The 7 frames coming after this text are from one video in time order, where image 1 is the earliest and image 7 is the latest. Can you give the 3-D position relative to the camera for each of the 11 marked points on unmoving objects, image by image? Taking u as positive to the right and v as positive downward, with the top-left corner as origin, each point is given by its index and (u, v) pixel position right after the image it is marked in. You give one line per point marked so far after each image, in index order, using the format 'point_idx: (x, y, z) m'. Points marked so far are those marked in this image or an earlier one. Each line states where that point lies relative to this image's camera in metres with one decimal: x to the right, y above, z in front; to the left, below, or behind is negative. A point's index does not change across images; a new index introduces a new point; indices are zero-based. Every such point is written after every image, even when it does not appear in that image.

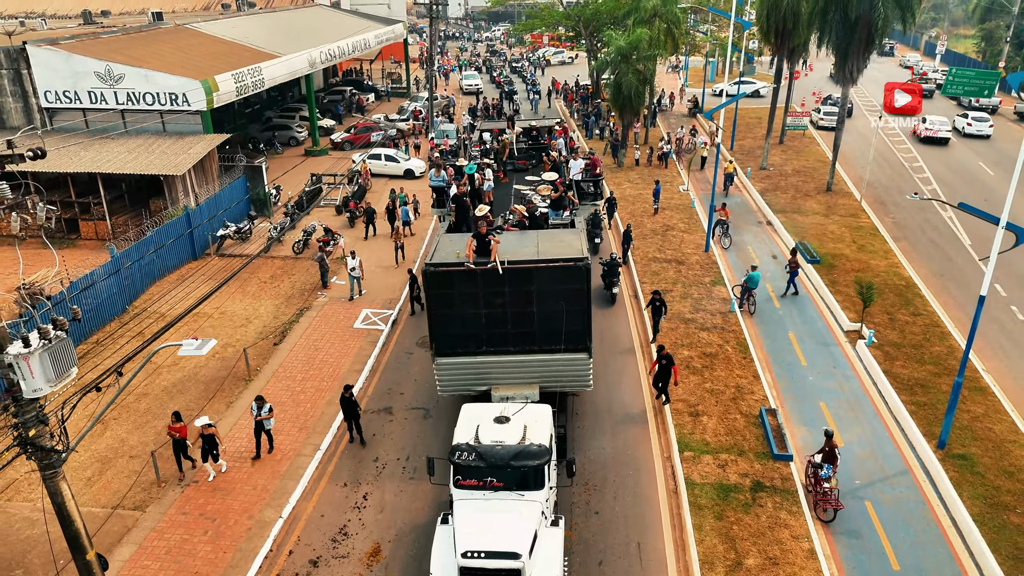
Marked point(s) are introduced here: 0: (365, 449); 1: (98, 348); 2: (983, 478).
0: (-3.3, -3.6, +15.8) m
1: (-11.3, -1.7, +19.3) m
2: (+10.6, -4.3, +15.8) m
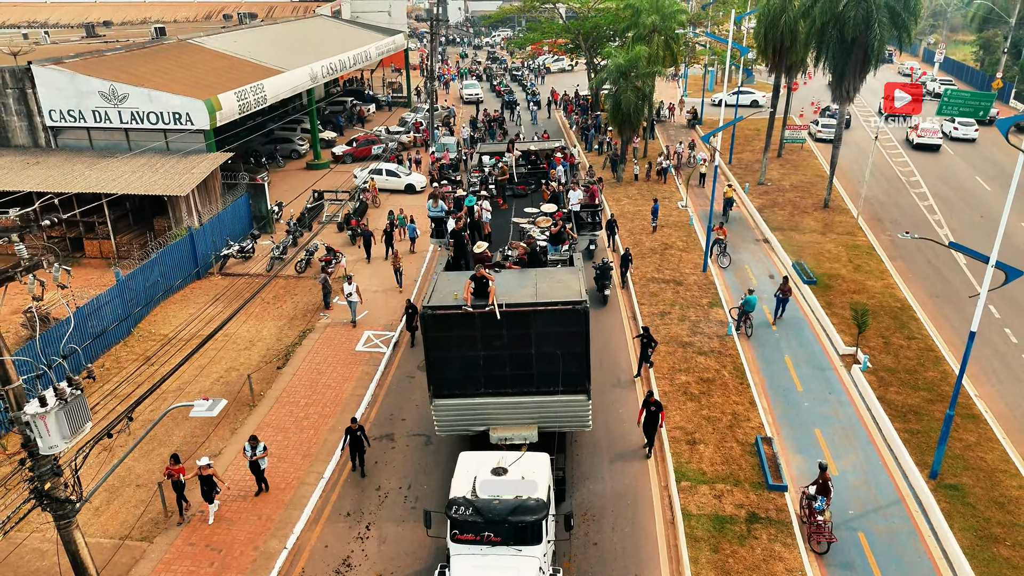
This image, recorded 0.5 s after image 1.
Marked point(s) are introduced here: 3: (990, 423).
0: (-3.3, -4.3, +16.1) m
1: (-11.3, -2.4, +19.5) m
2: (+10.6, -5.1, +16.1) m
3: (+13.4, -3.8, +19.8) m
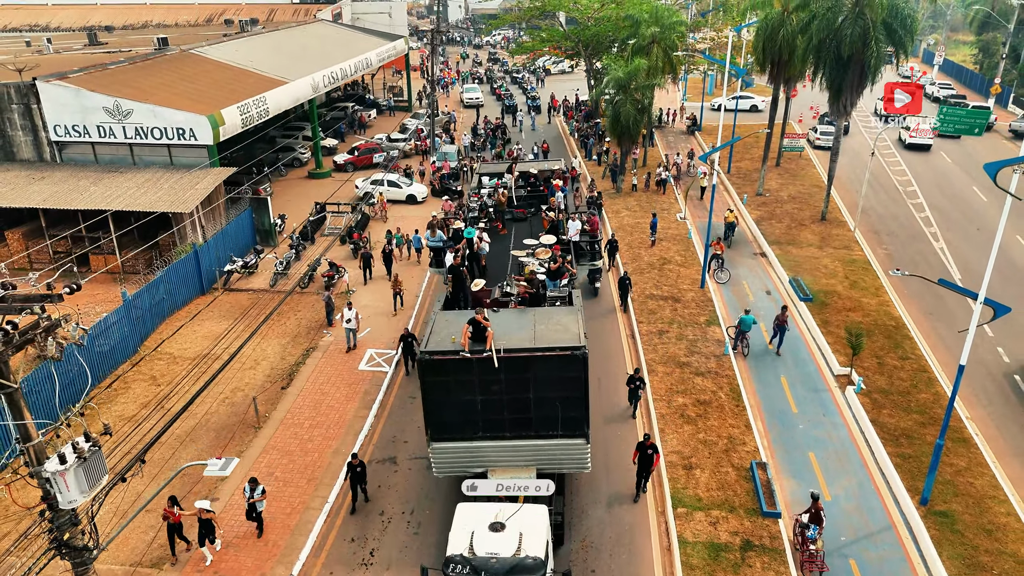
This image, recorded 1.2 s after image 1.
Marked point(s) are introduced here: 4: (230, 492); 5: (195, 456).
0: (-3.3, -5.0, +16.5) m
1: (-11.3, -3.0, +19.9) m
2: (+10.6, -5.9, +16.5) m
3: (+13.4, -4.6, +20.2) m
4: (-6.6, -4.8, +16.6) m
5: (-8.0, -4.2, +17.7) m
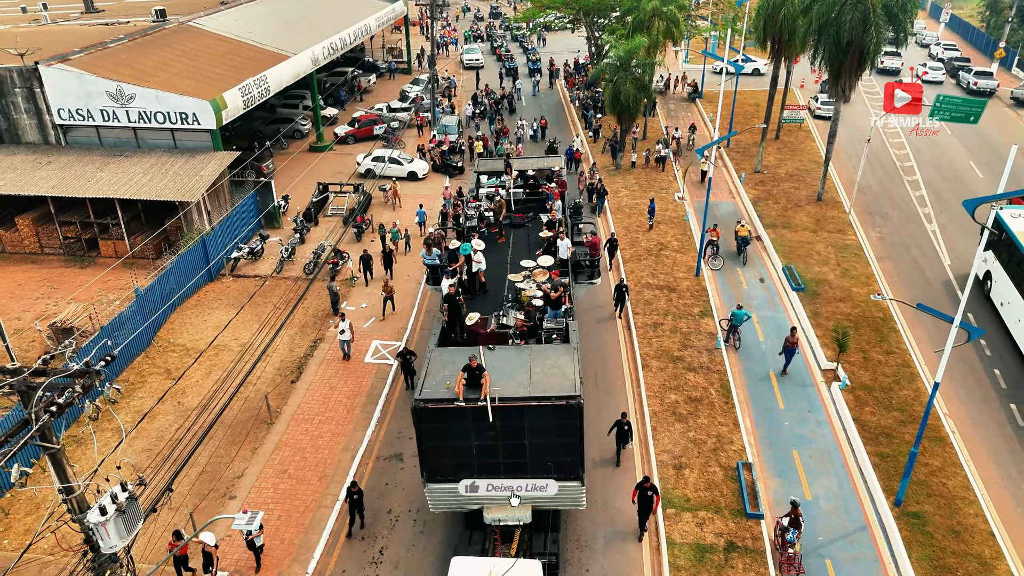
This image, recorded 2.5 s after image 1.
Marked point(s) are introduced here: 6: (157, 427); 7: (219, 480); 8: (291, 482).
0: (-3.3, -5.3, +17.5) m
1: (-11.2, -3.0, +20.7) m
2: (+10.6, -6.3, +17.7) m
3: (+13.4, -4.8, +21.4) m
4: (-6.6, -5.0, +17.6) m
5: (-8.0, -4.3, +18.7) m
6: (-9.7, -3.8, +19.2) m
7: (-7.4, -4.8, +17.8) m
8: (-5.6, -4.9, +17.9) m
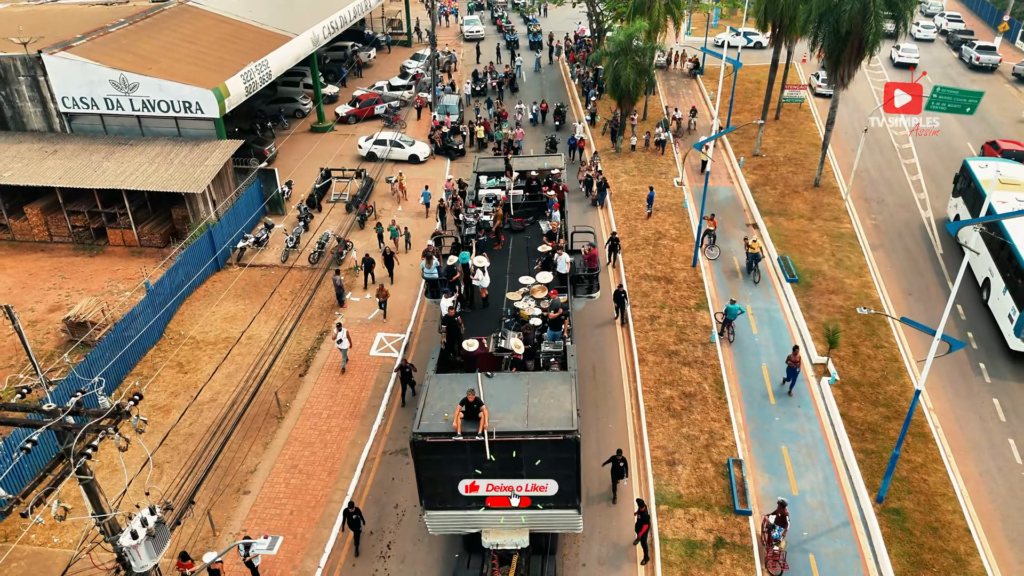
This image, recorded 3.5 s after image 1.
0: (-3.3, -5.4, +18.4) m
1: (-11.2, -2.9, +21.4) m
2: (+10.6, -6.5, +18.7) m
3: (+13.4, -4.9, +22.3) m
4: (-6.6, -5.1, +18.4) m
5: (-7.9, -4.4, +19.5) m
6: (-9.6, -3.8, +20.0) m
7: (-7.4, -4.9, +18.6) m
8: (-5.6, -5.0, +18.8) m
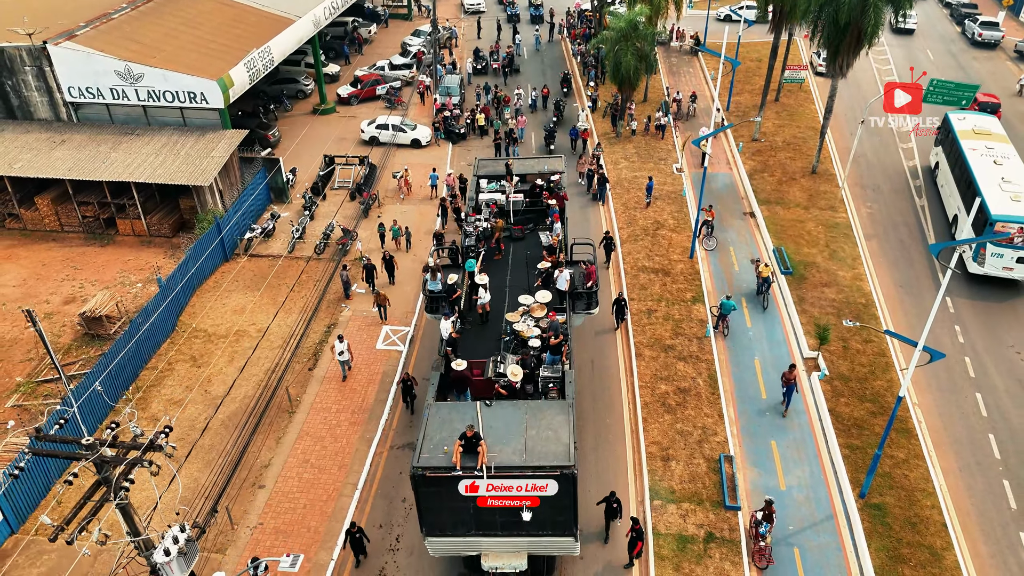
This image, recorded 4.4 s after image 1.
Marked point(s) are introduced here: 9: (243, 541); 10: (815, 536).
0: (-3.2, -5.5, +19.3) m
1: (-11.2, -2.8, +22.2) m
2: (+10.6, -6.8, +19.8) m
3: (+13.5, -4.9, +23.3) m
4: (-6.5, -5.2, +19.4) m
5: (-7.9, -4.4, +20.3) m
6: (-9.6, -3.8, +20.8) m
7: (-7.3, -5.0, +19.5) m
8: (-5.5, -5.1, +19.7) m
9: (-6.7, -6.2, +17.7) m
10: (+8.4, -6.9, +19.6) m
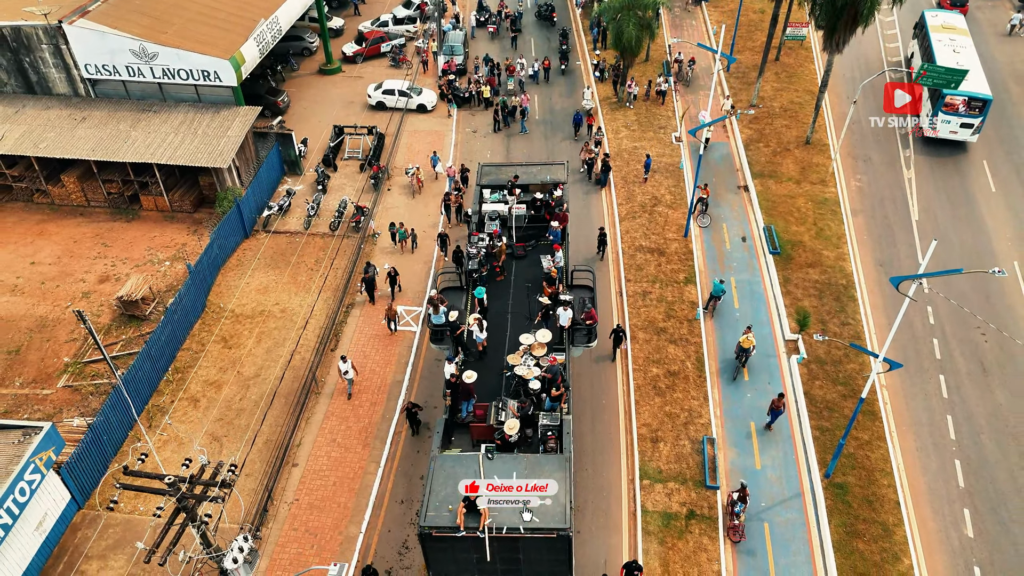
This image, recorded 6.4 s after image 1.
0: (-3.0, -5.6, +21.7) m
1: (-11.0, -2.3, +24.1) m
2: (+10.8, -7.0, +22.5) m
3: (+13.6, -4.8, +25.8) m
4: (-6.4, -5.2, +21.7) m
5: (-7.7, -4.2, +22.5) m
6: (-9.4, -3.5, +22.9) m
7: (-7.1, -4.9, +21.8) m
8: (-5.4, -5.1, +22.0) m
9: (-6.5, -6.4, +20.1) m
10: (+8.5, -7.1, +22.2) m
